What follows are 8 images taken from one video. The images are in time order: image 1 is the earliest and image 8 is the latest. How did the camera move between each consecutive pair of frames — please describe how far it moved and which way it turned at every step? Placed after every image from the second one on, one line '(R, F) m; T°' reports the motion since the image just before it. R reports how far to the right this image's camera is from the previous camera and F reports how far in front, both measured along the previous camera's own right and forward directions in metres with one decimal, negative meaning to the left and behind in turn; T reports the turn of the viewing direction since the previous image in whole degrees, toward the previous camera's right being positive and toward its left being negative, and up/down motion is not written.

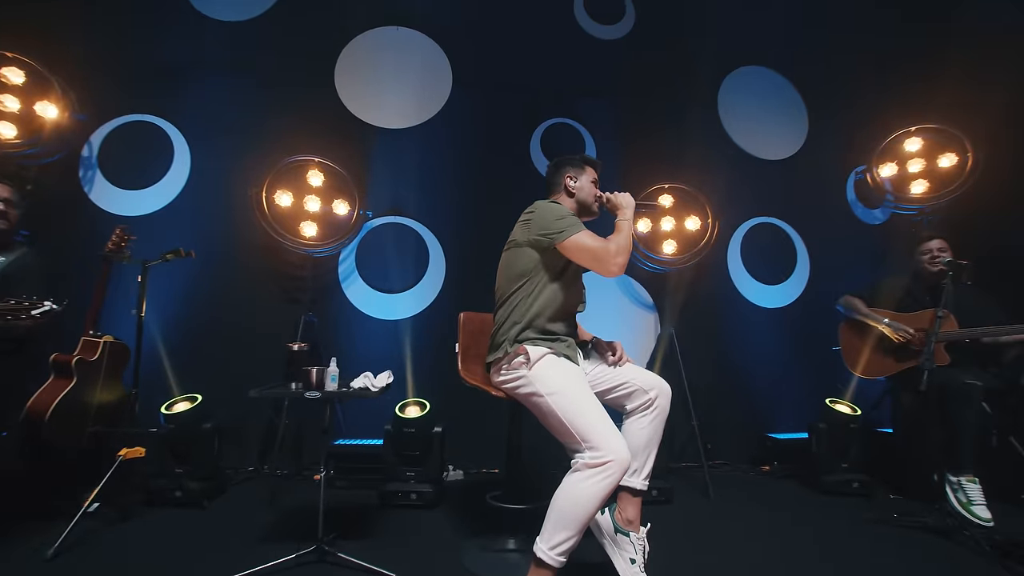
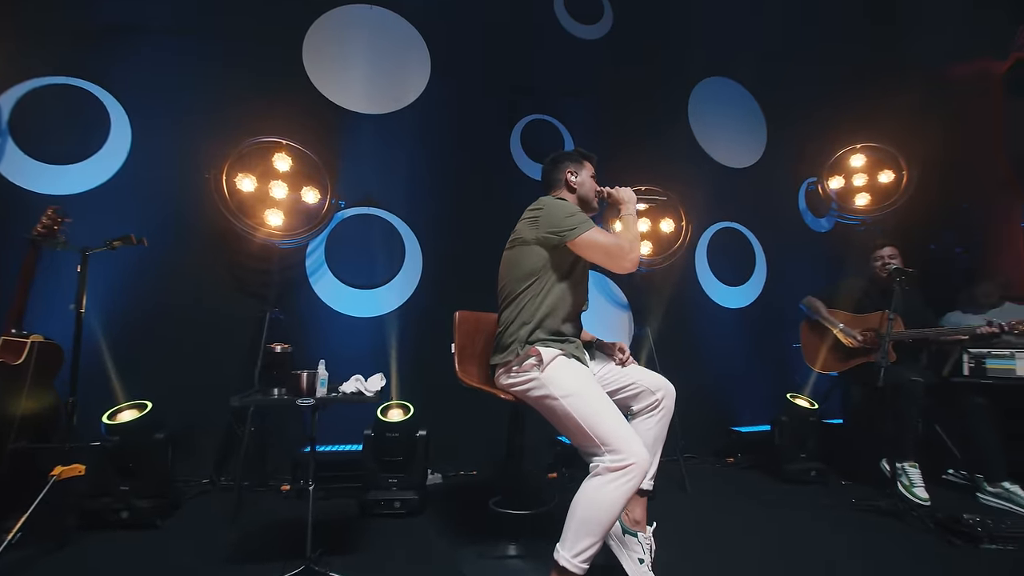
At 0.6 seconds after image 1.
(-0.2, +0.1) m; +7°
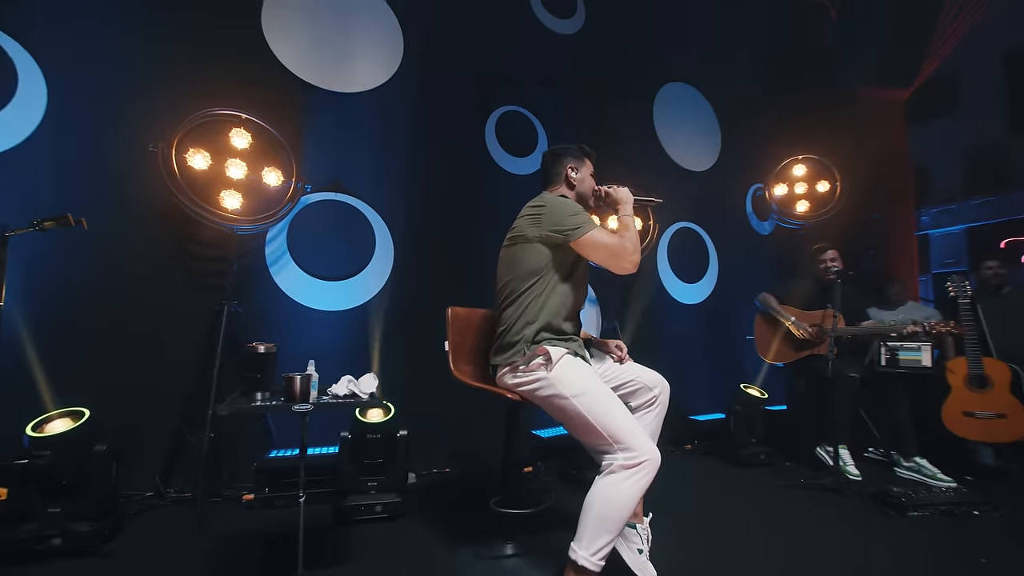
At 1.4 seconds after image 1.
(-0.3, +0.1) m; +8°
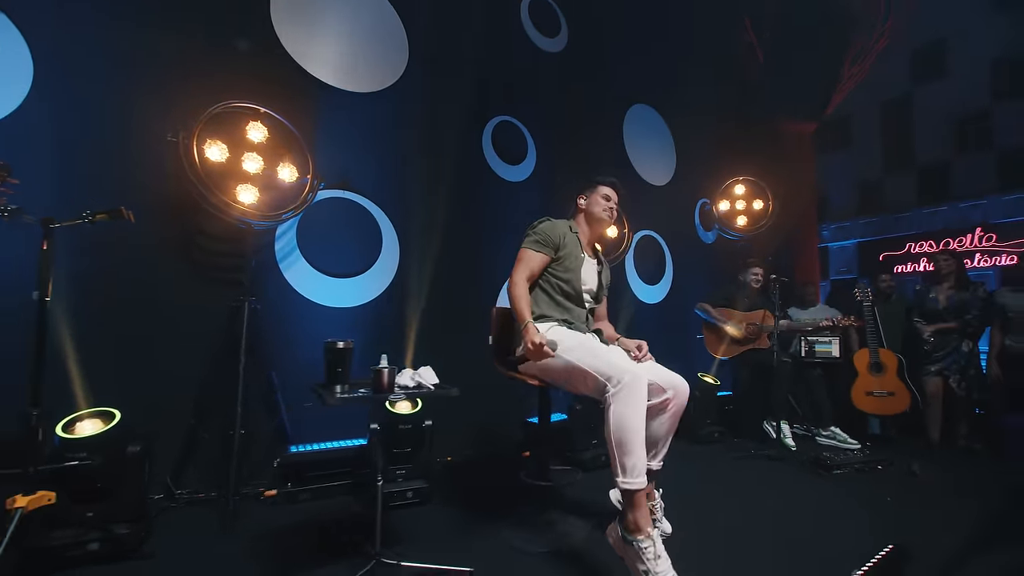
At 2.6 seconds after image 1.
(-0.5, -0.2) m; +10°
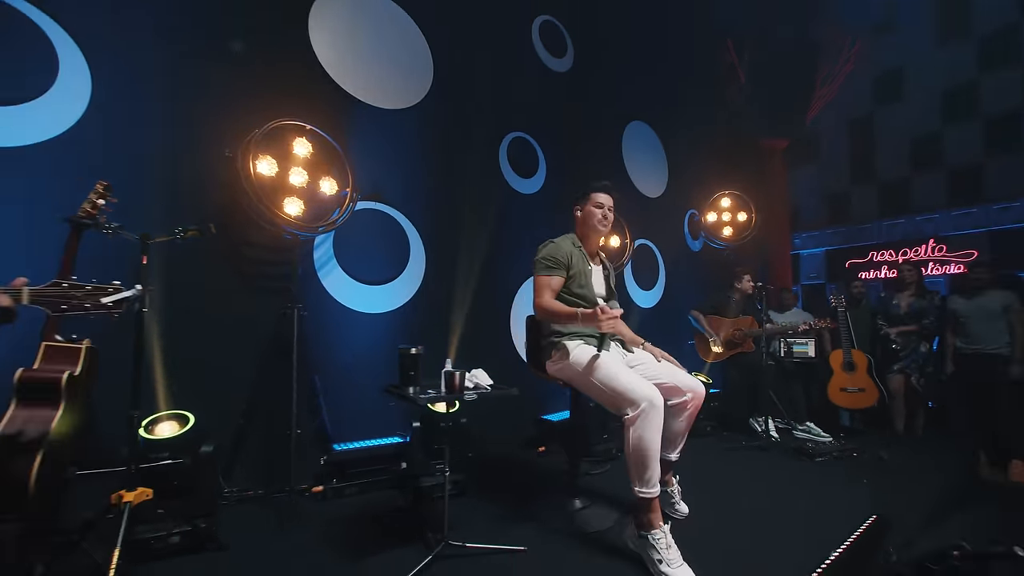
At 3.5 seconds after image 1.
(-0.3, -0.2) m; +4°
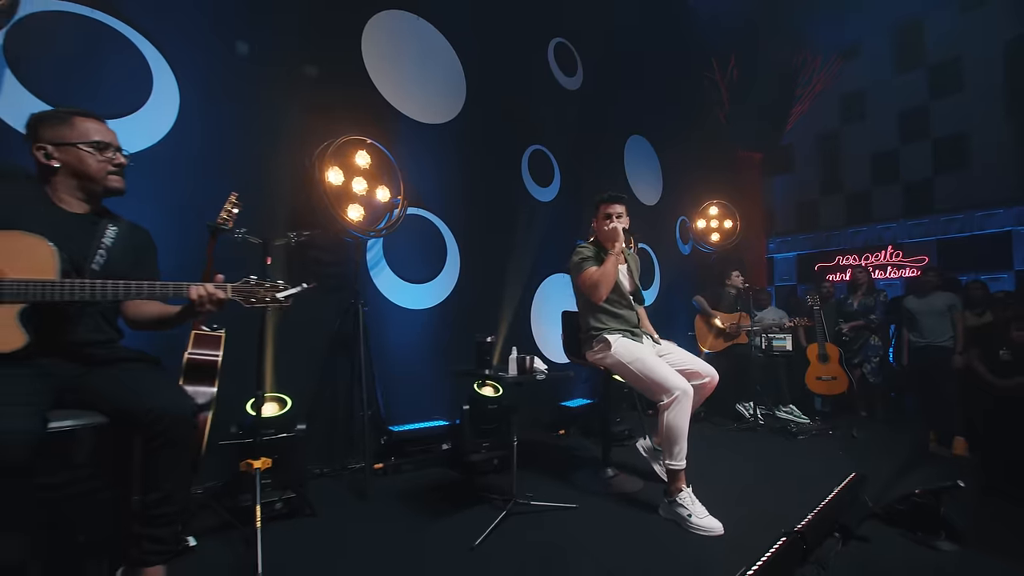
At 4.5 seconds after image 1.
(-0.4, -0.3) m; +4°
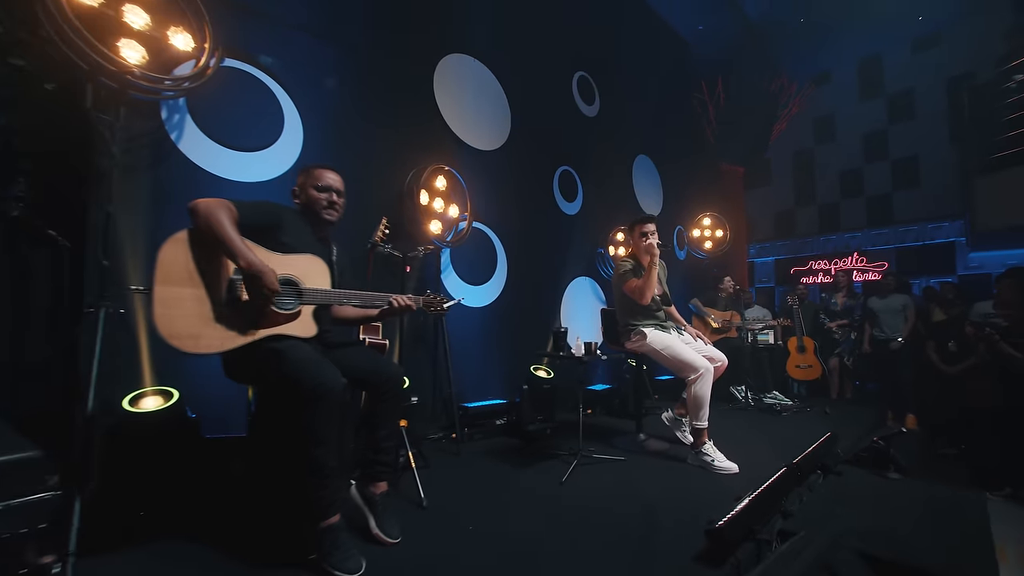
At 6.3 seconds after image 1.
(-0.6, -0.6) m; +3°
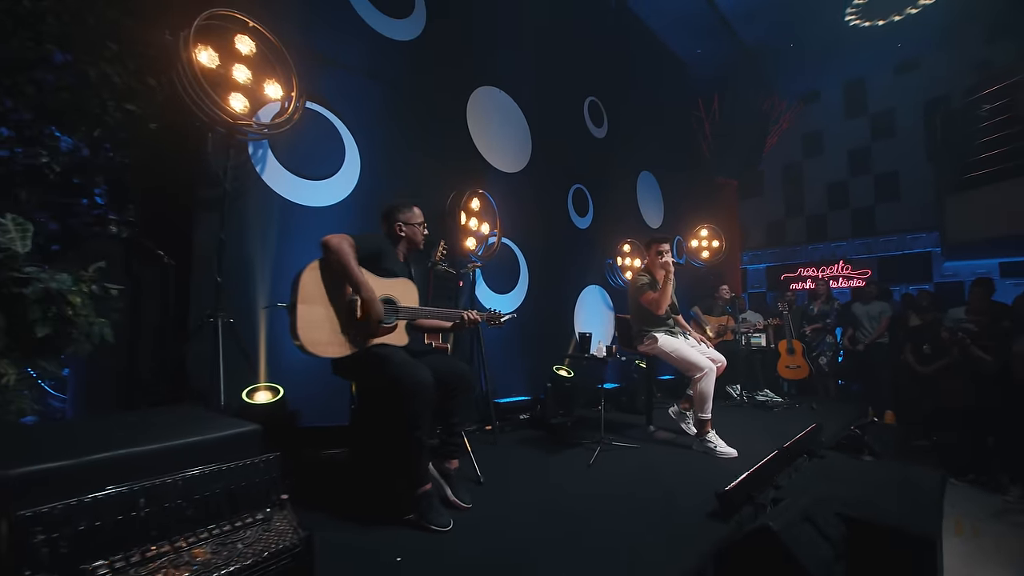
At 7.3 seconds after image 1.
(-0.3, -0.4) m; +1°
